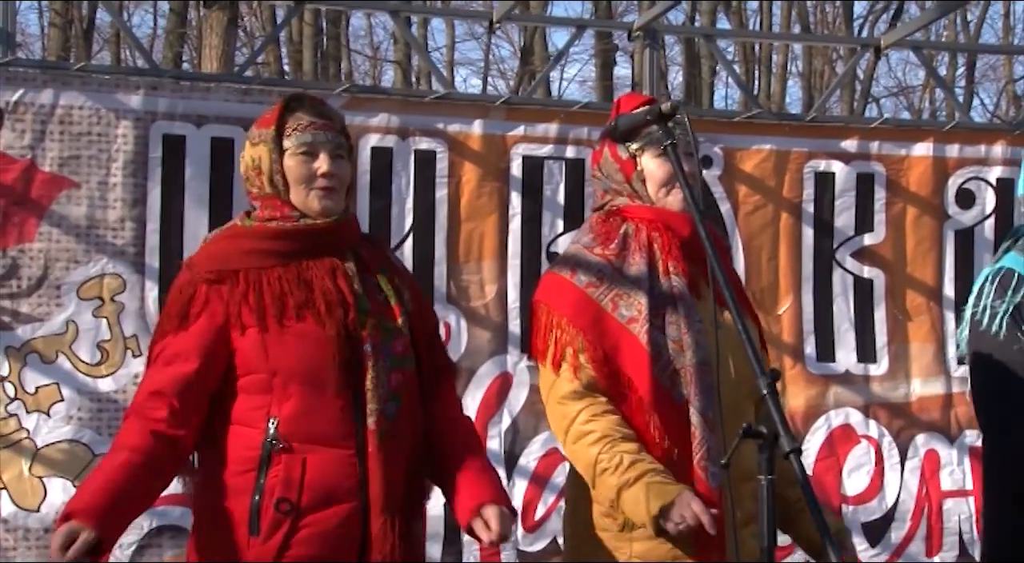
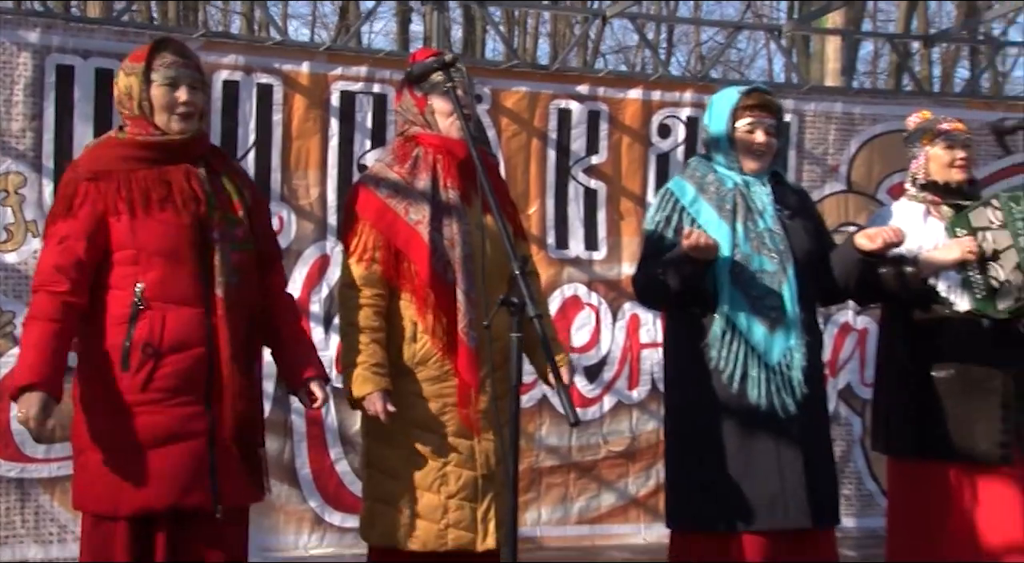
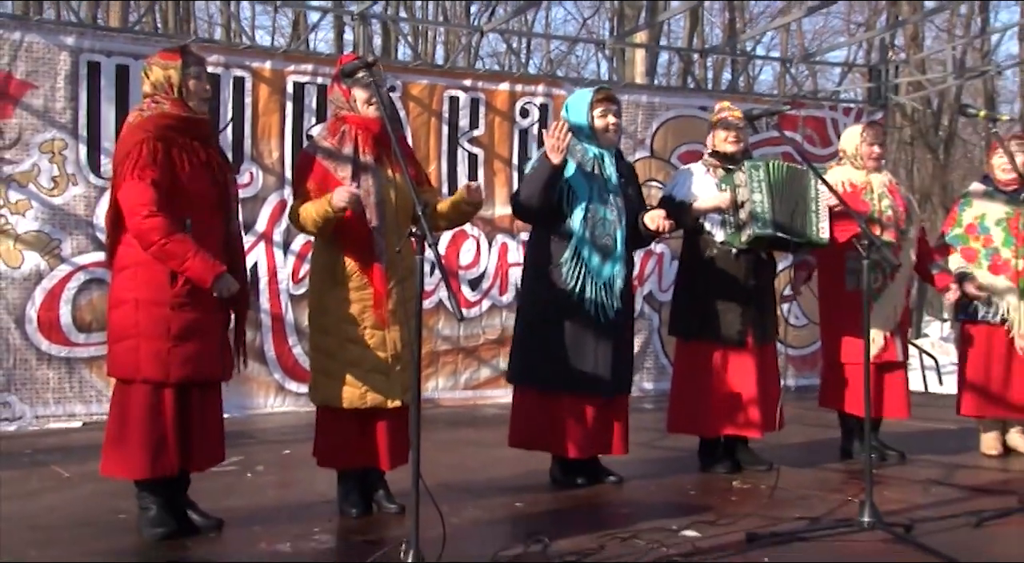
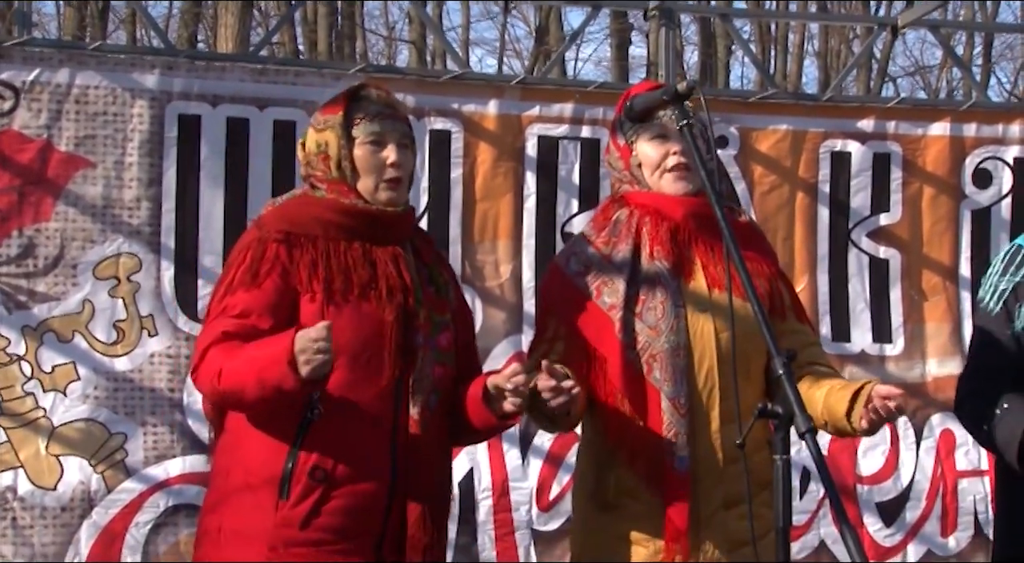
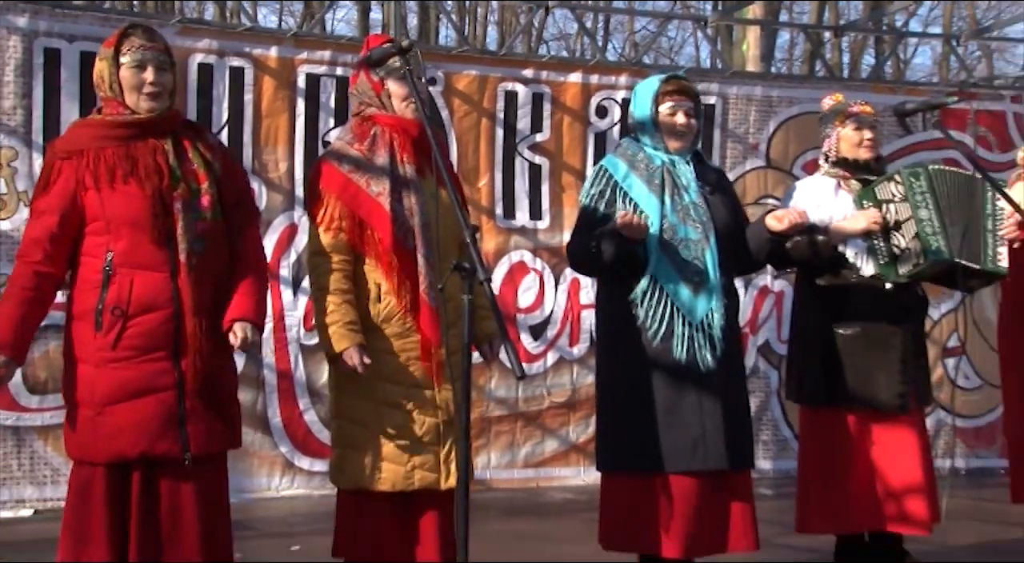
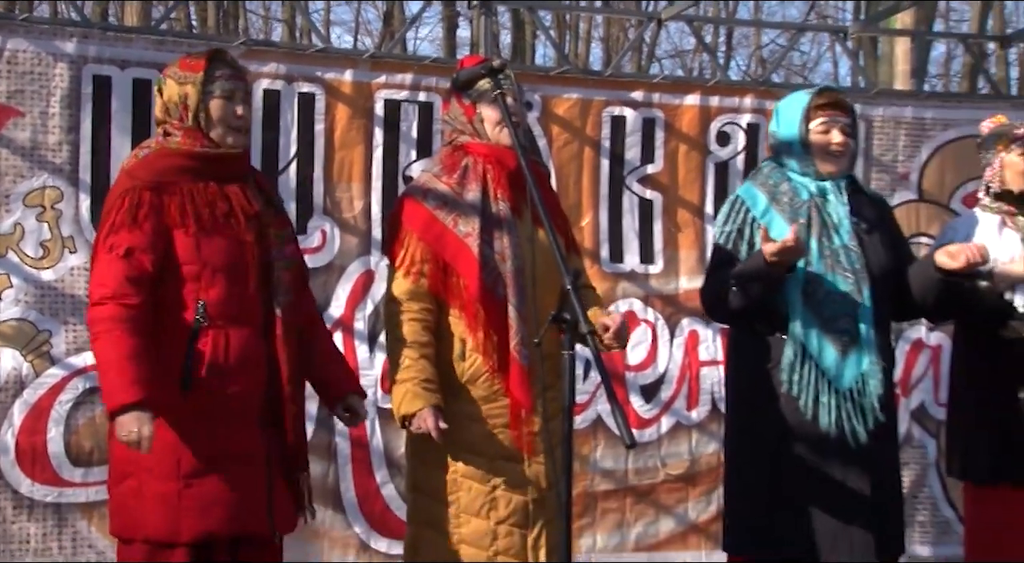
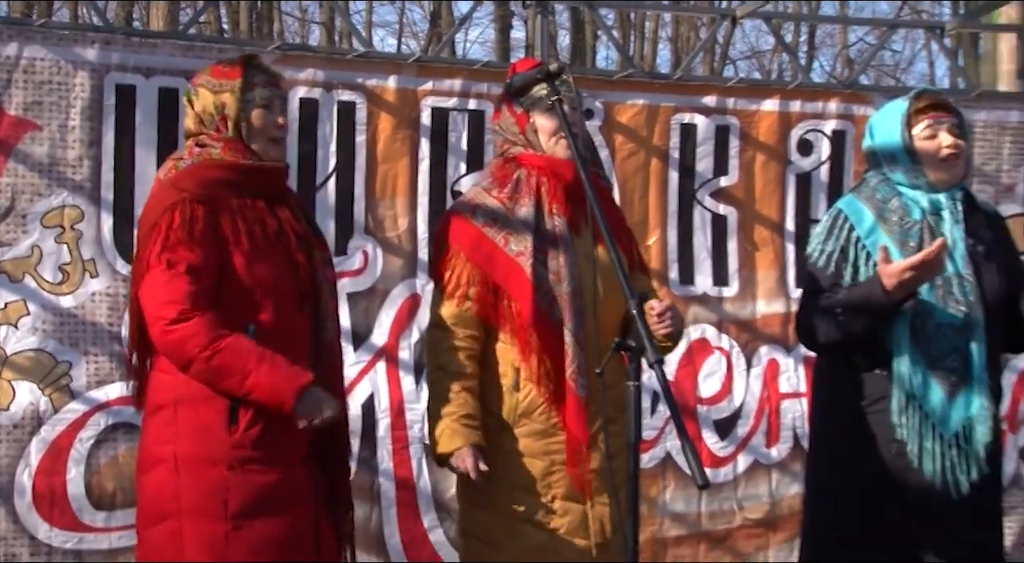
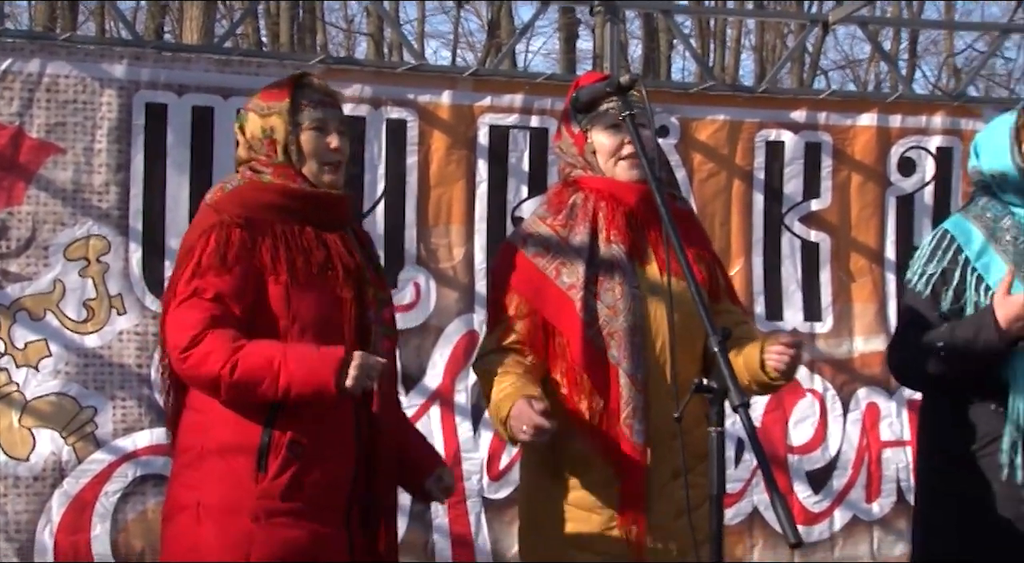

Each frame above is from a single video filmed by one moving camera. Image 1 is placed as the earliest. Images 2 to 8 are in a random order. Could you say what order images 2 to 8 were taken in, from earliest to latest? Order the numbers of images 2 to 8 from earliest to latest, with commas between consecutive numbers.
4, 8, 7, 6, 2, 5, 3
